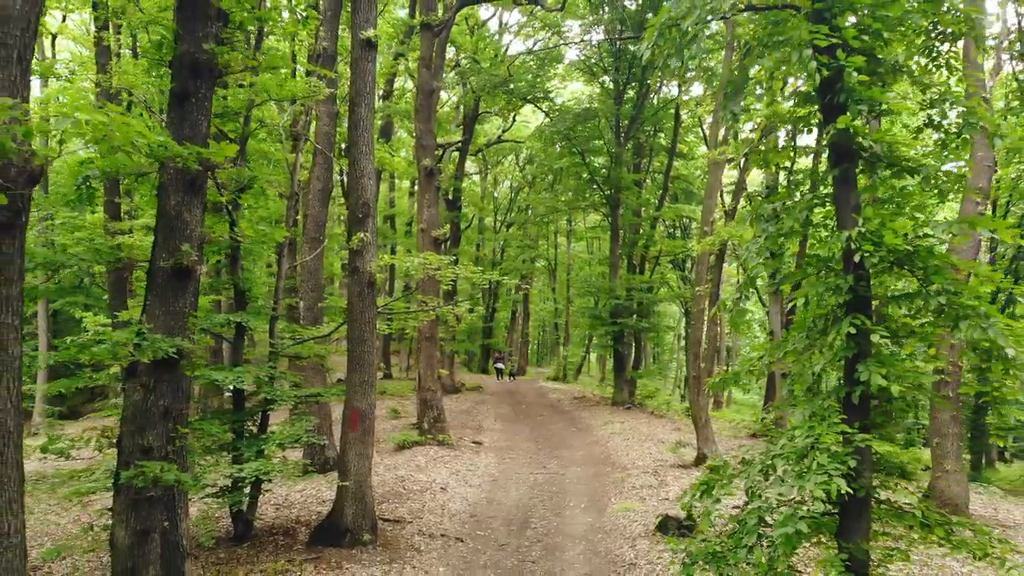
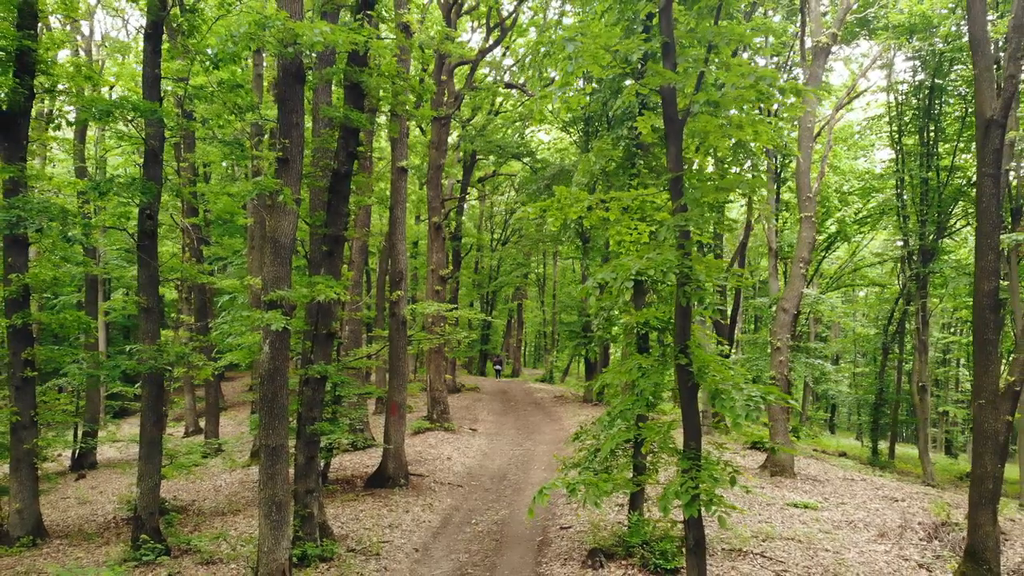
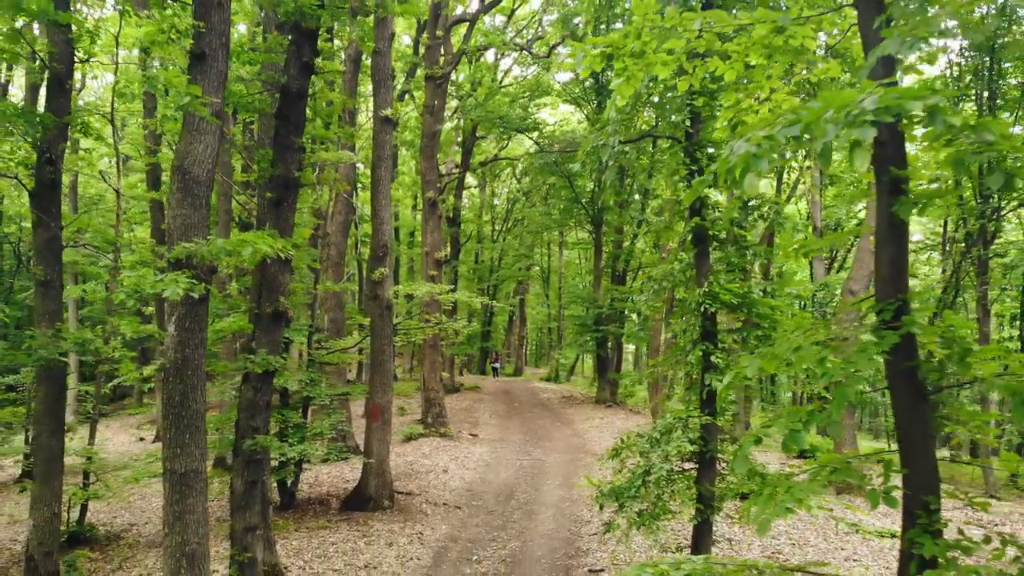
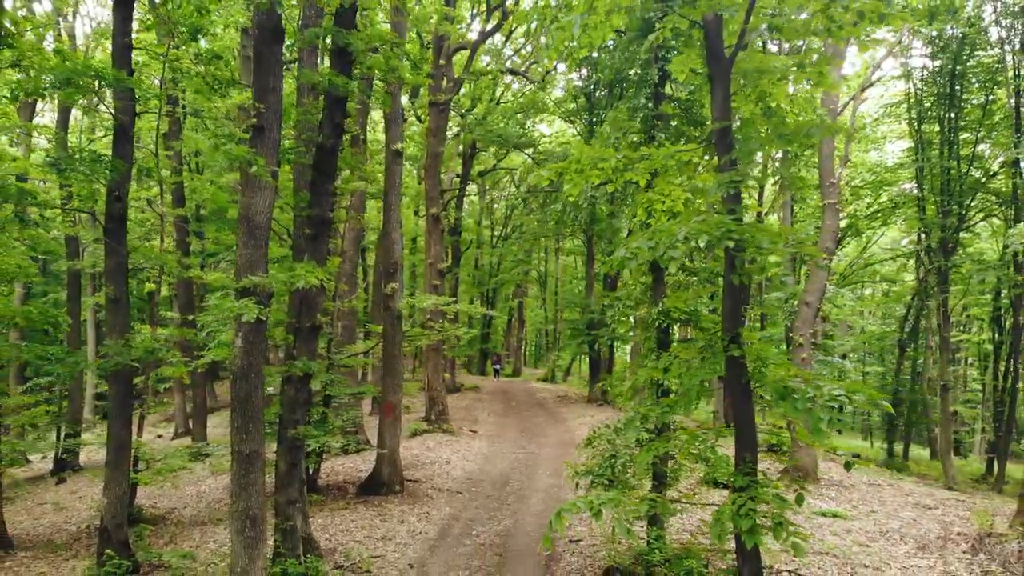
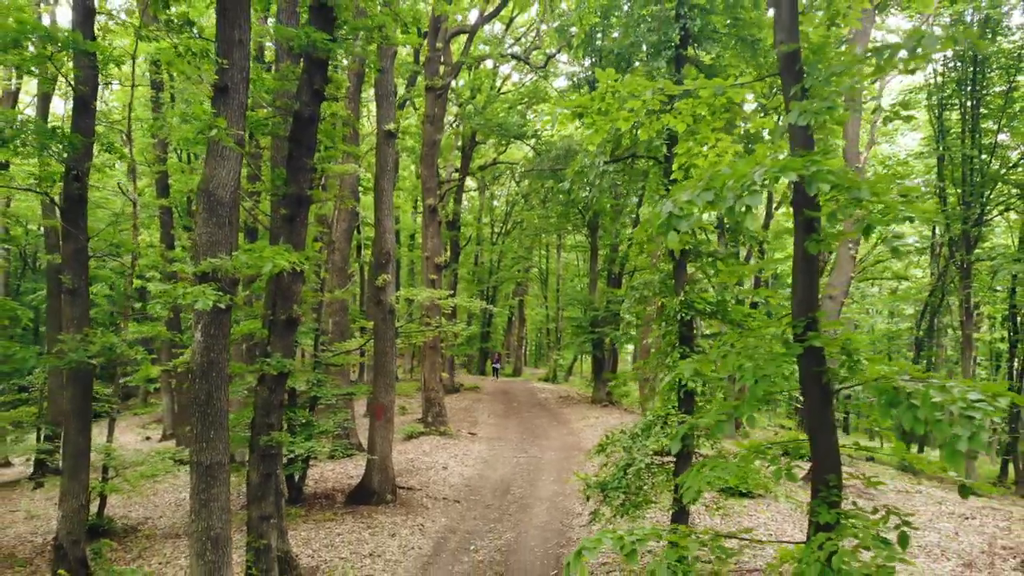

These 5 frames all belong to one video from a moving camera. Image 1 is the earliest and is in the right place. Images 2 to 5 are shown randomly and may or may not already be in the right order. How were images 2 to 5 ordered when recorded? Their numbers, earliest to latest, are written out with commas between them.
3, 5, 4, 2
